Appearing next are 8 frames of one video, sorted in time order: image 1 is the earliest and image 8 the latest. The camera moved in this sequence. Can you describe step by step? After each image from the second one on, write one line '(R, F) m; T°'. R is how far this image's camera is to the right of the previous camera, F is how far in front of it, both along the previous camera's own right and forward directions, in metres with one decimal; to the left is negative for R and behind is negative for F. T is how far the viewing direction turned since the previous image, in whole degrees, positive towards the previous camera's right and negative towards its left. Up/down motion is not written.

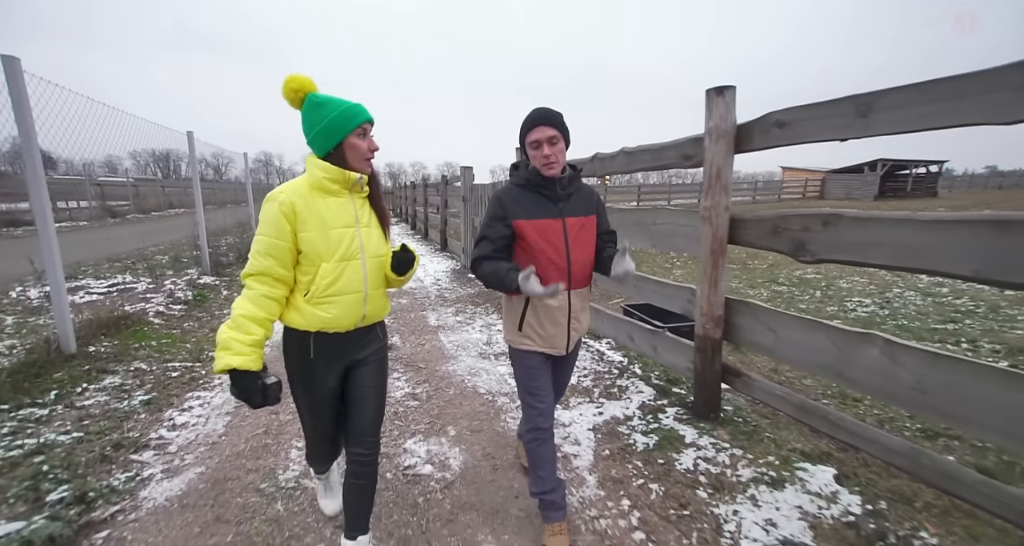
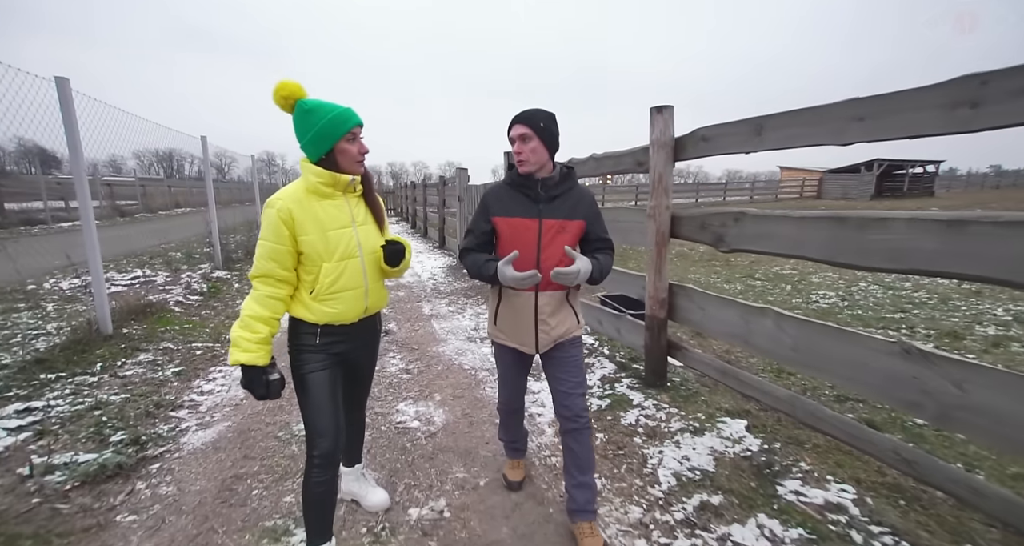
(+0.2, -0.5) m; 0°
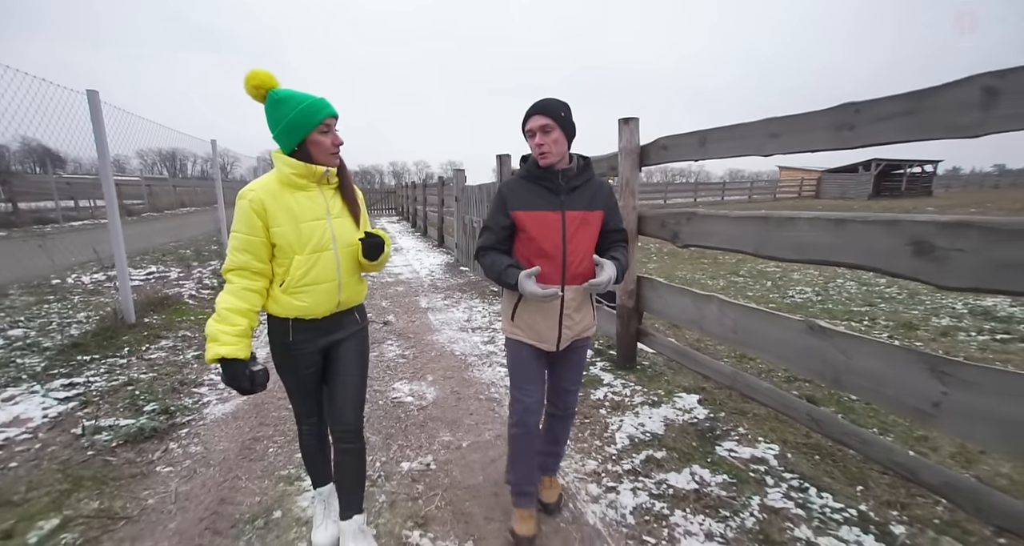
(+0.1, -0.4) m; 0°
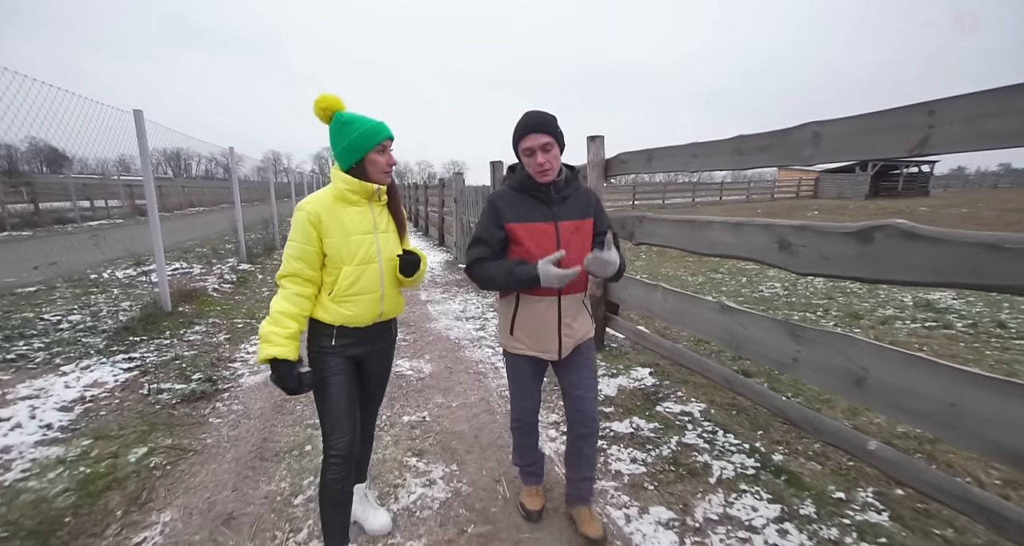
(+0.2, -0.6) m; 0°
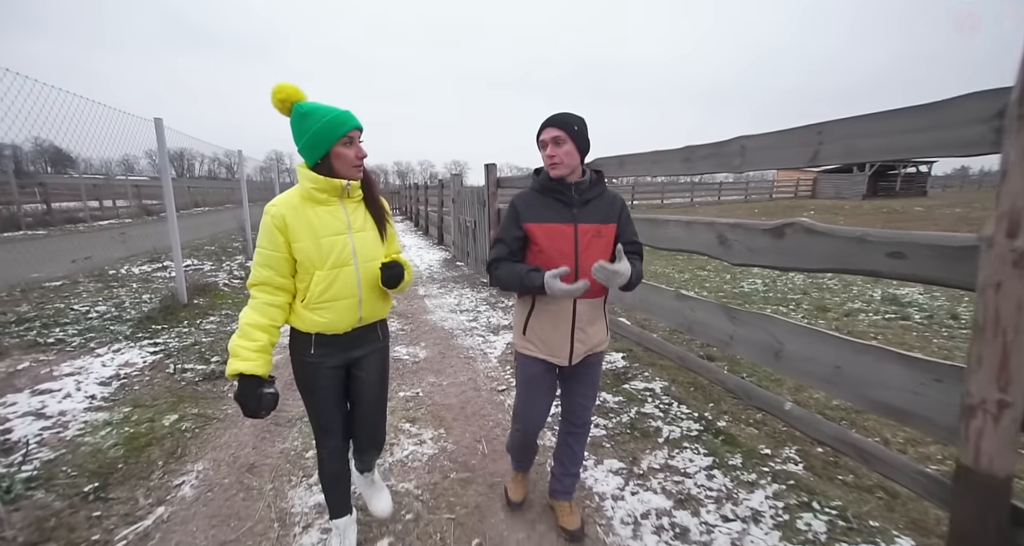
(+0.1, -0.4) m; 0°
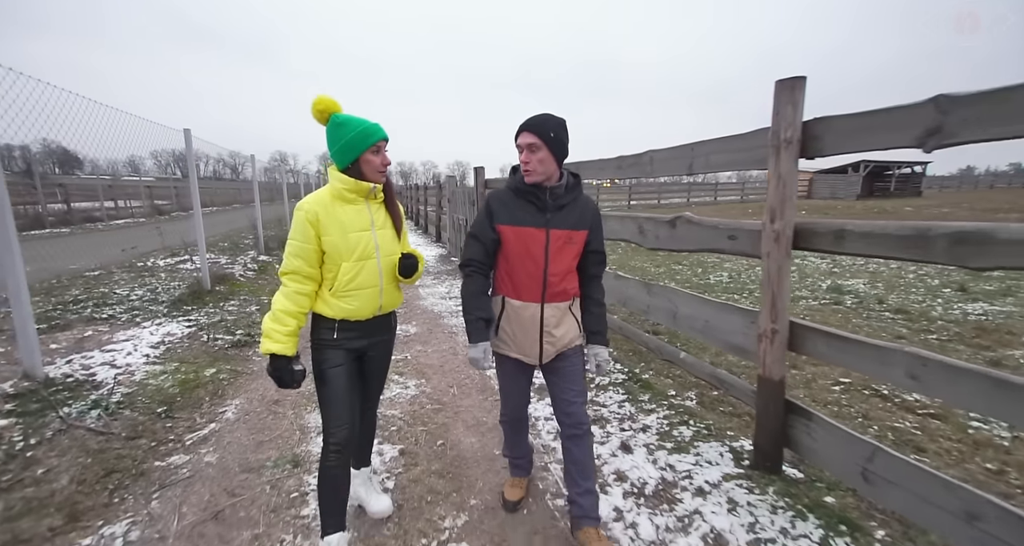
(+0.3, -0.7) m; 0°
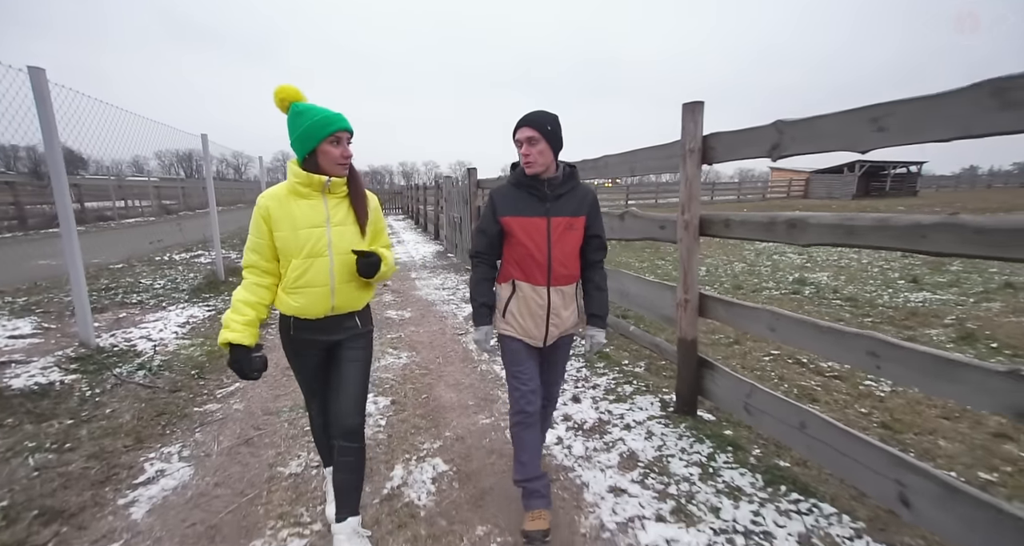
(+0.2, -0.5) m; 0°
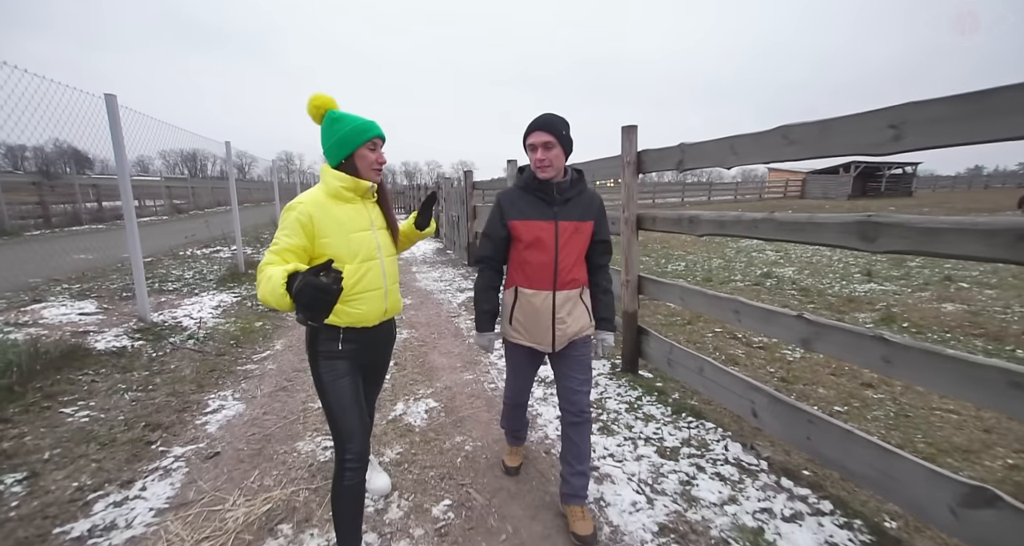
(+0.2, -0.7) m; 0°
